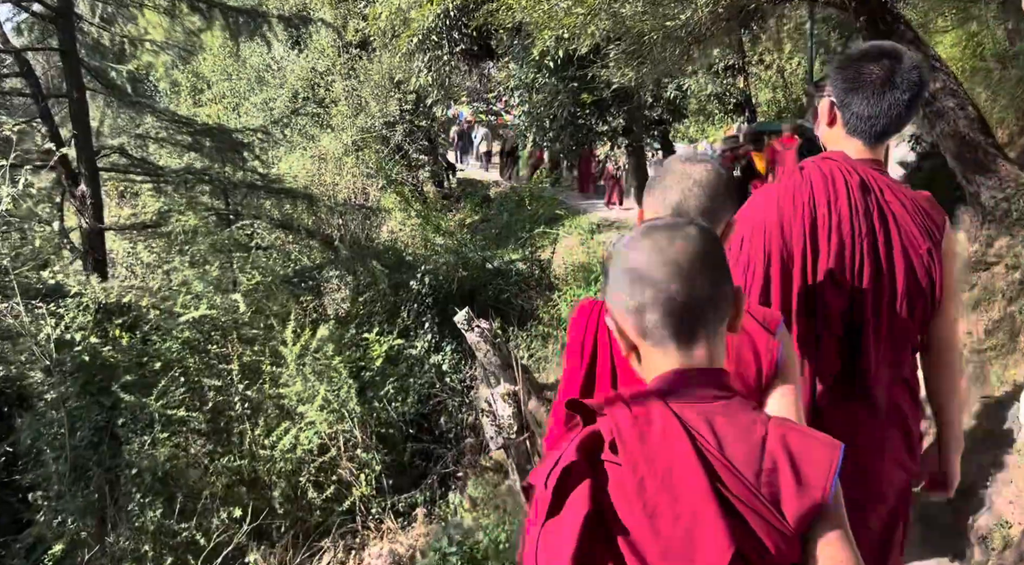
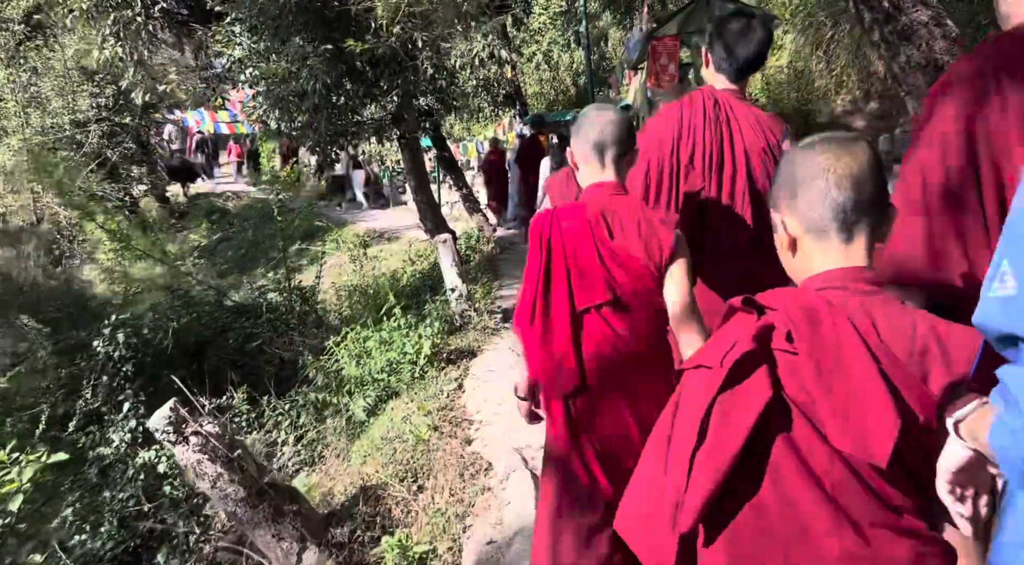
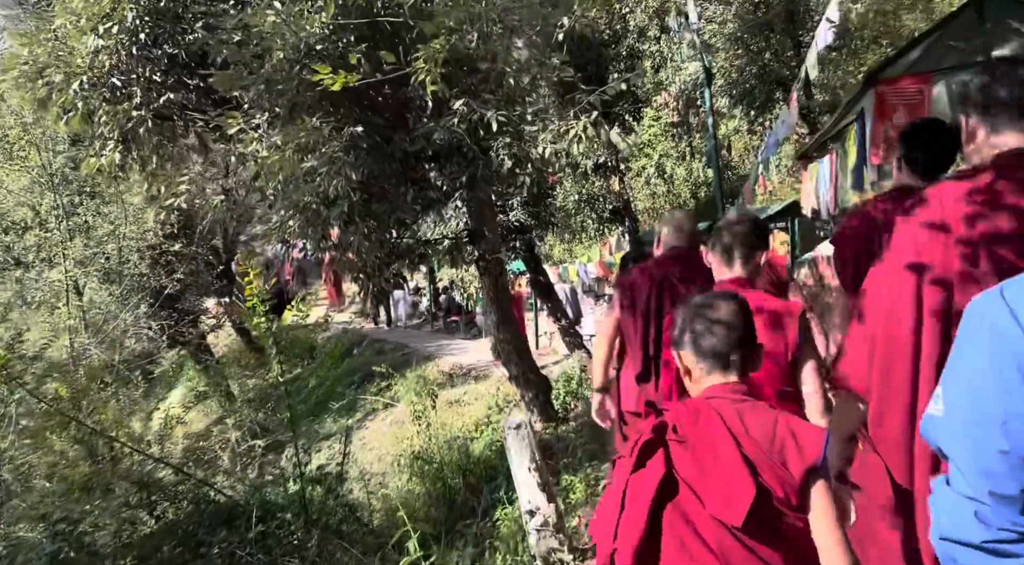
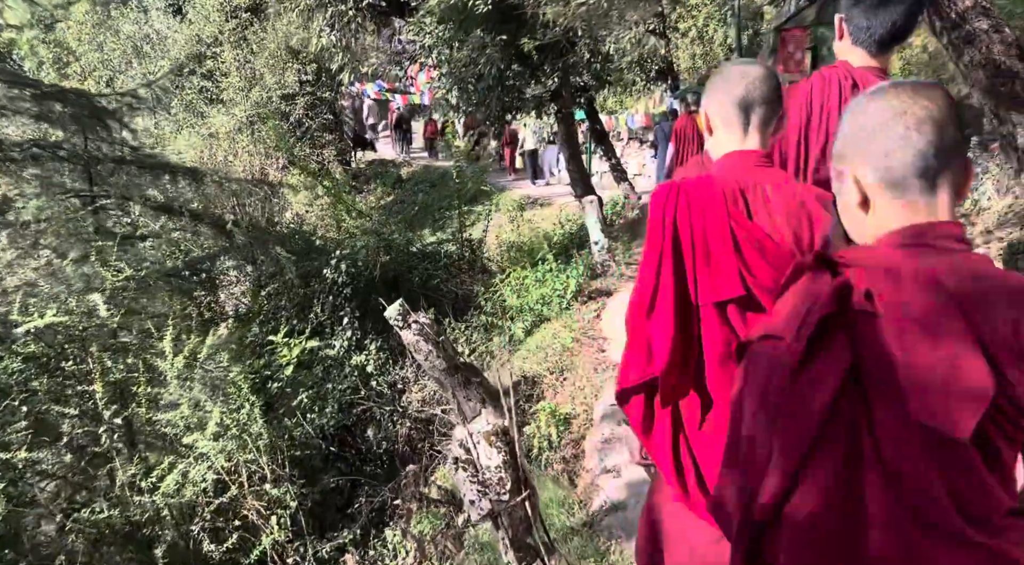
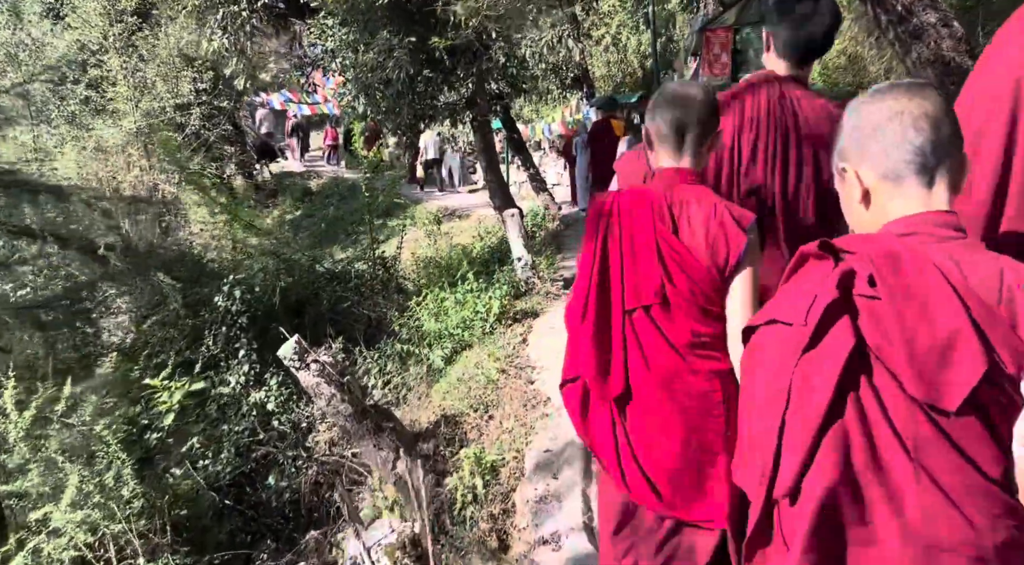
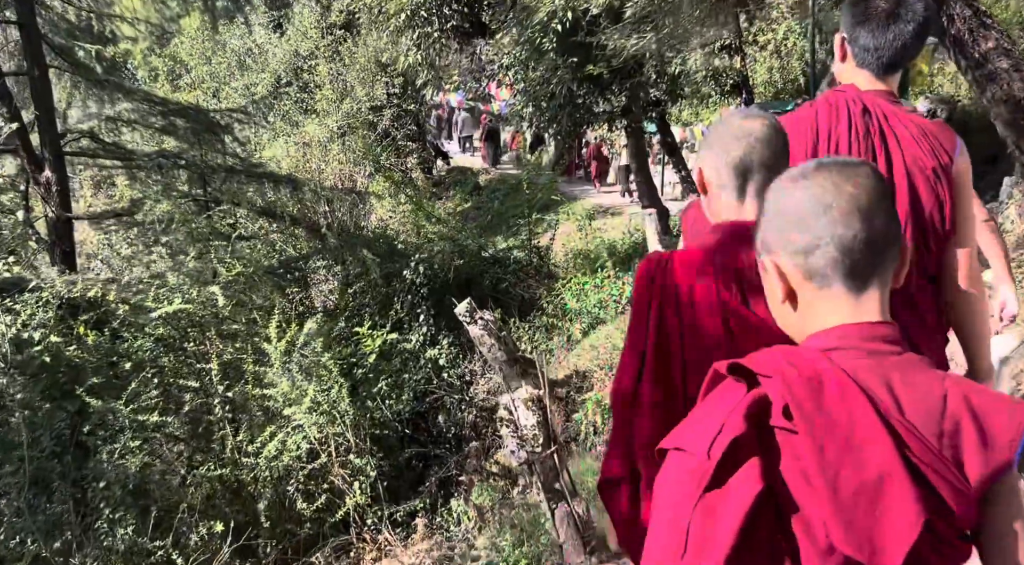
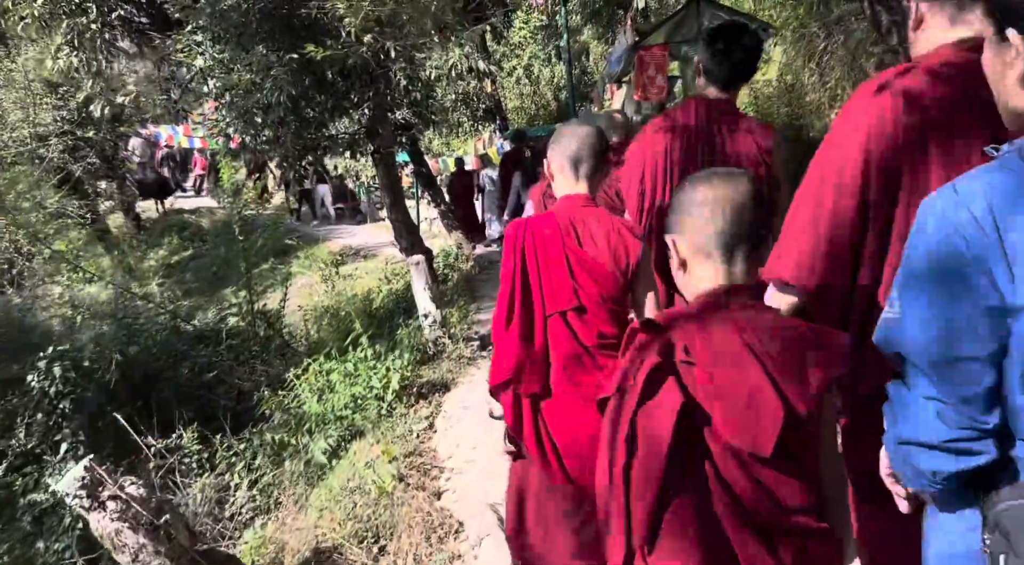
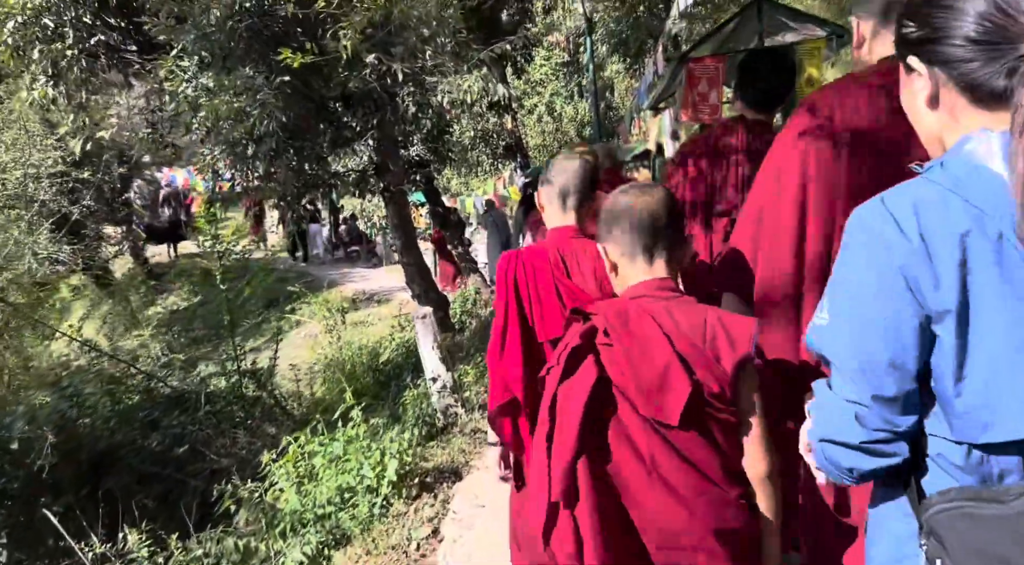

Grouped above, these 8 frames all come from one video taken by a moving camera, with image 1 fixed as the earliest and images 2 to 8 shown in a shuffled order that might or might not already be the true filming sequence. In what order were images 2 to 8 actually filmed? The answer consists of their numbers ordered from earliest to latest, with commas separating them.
6, 4, 5, 2, 7, 8, 3
